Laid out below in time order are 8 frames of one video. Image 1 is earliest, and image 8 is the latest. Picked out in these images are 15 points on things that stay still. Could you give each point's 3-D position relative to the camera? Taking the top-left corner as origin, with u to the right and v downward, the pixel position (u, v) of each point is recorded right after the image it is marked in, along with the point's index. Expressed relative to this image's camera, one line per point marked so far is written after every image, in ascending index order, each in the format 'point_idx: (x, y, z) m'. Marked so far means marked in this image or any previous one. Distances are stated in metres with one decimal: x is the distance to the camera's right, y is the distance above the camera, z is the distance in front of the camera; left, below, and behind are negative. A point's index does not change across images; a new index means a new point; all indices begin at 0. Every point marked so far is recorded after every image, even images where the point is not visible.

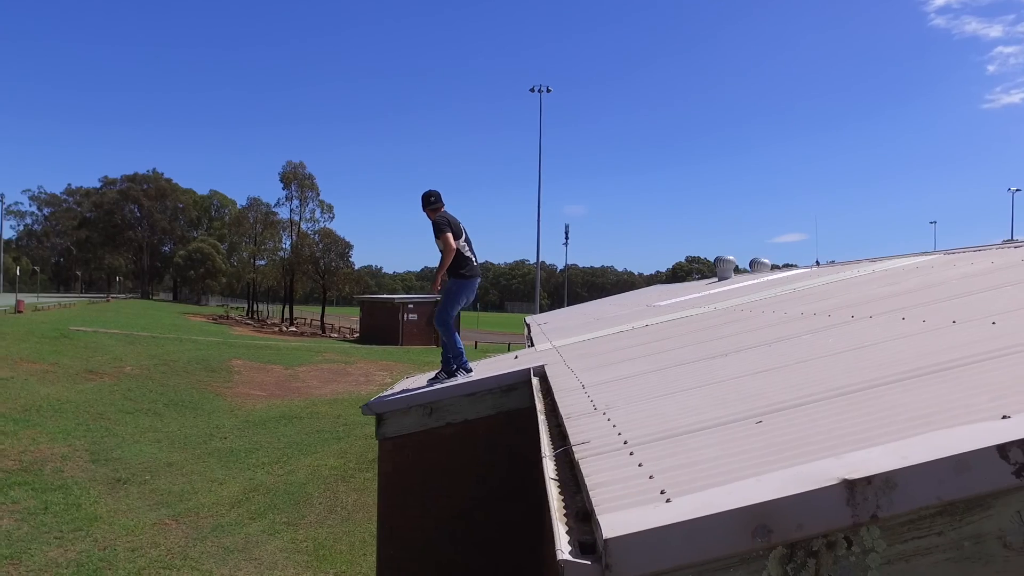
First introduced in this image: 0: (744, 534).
0: (+0.7, -0.8, +1.9) m
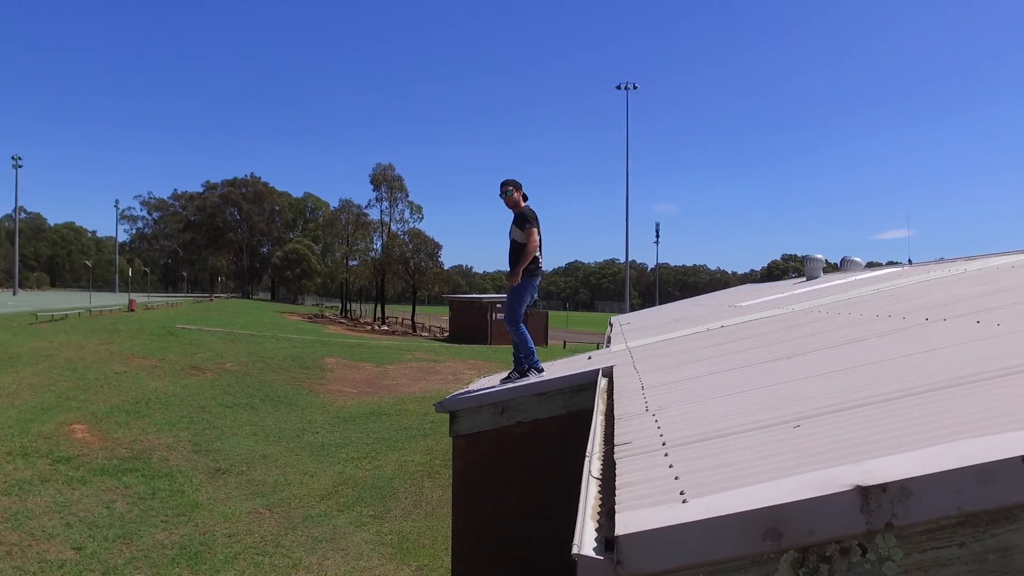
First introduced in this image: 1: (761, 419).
0: (+0.8, -0.8, +1.9) m
1: (+1.4, -0.7, +3.4) m
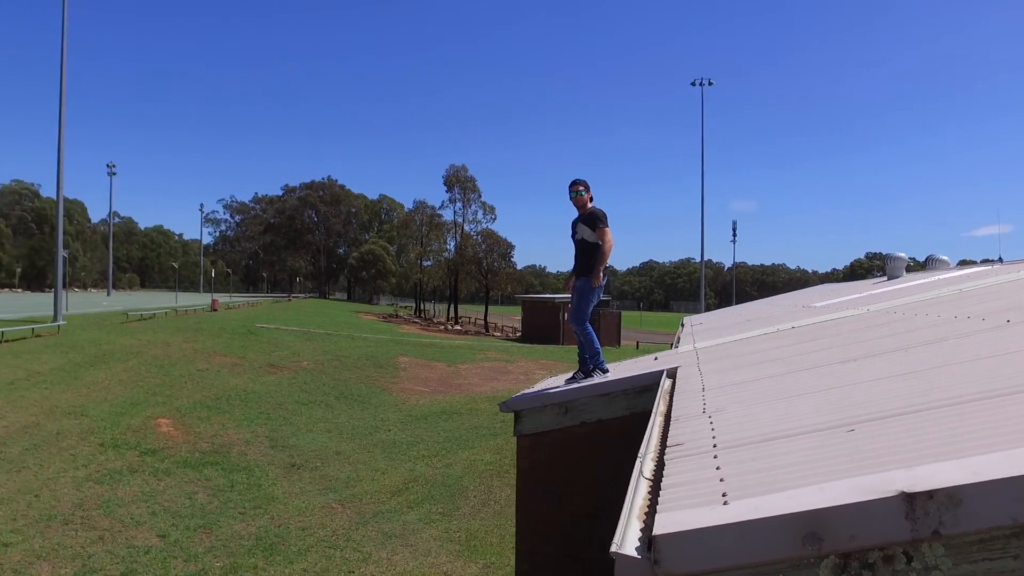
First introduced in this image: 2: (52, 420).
0: (+0.9, -0.8, +1.9) m
1: (+1.7, -0.7, +3.3) m
2: (-6.3, -2.0, +8.6) m
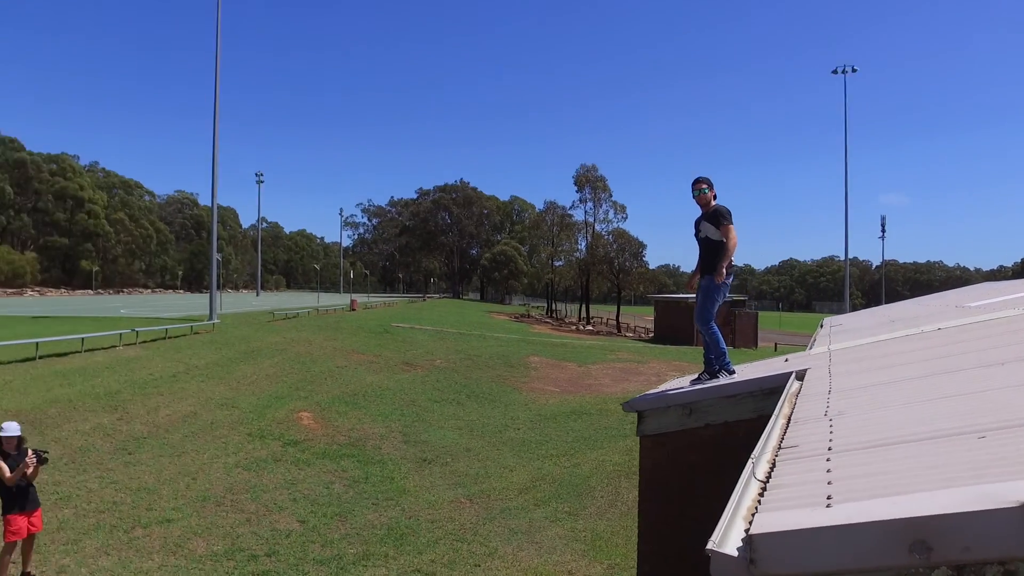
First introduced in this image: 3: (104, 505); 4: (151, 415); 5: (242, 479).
0: (+1.2, -0.8, +1.8) m
1: (+2.2, -0.7, +3.1) m
2: (-4.7, -1.9, +9.8) m
3: (-4.0, -2.2, +6.1) m
4: (-5.1, -1.9, +8.9) m
5: (-3.2, -2.4, +7.5) m
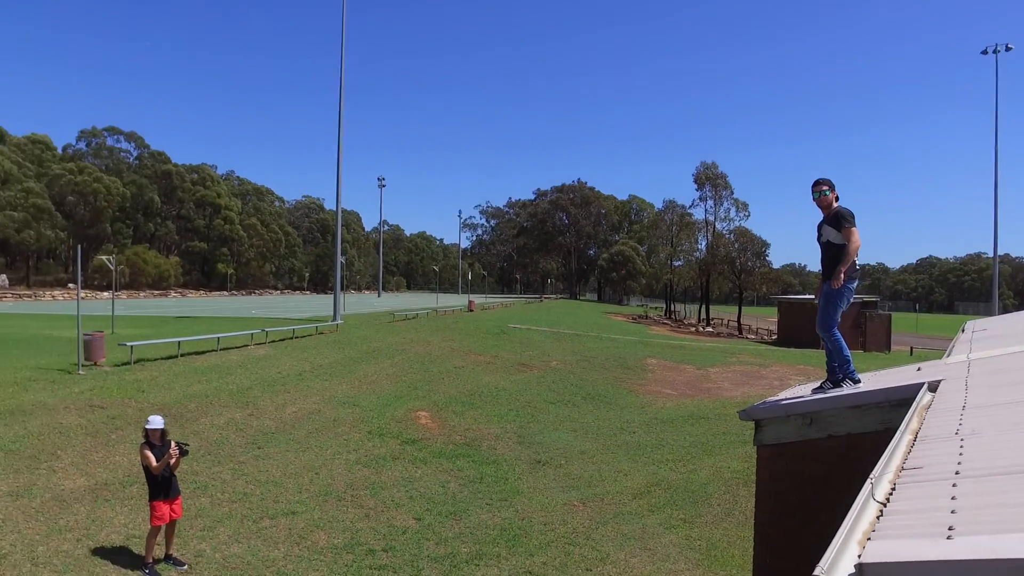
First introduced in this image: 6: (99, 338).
0: (+1.4, -0.9, +1.7) m
1: (+2.6, -0.8, +2.8) m
2: (-3.1, -2.0, +10.5) m
3: (-3.1, -2.3, +6.7) m
4: (-3.7, -2.0, +9.7) m
5: (-2.0, -2.5, +8.0) m
6: (-7.0, -0.9, +10.3) m
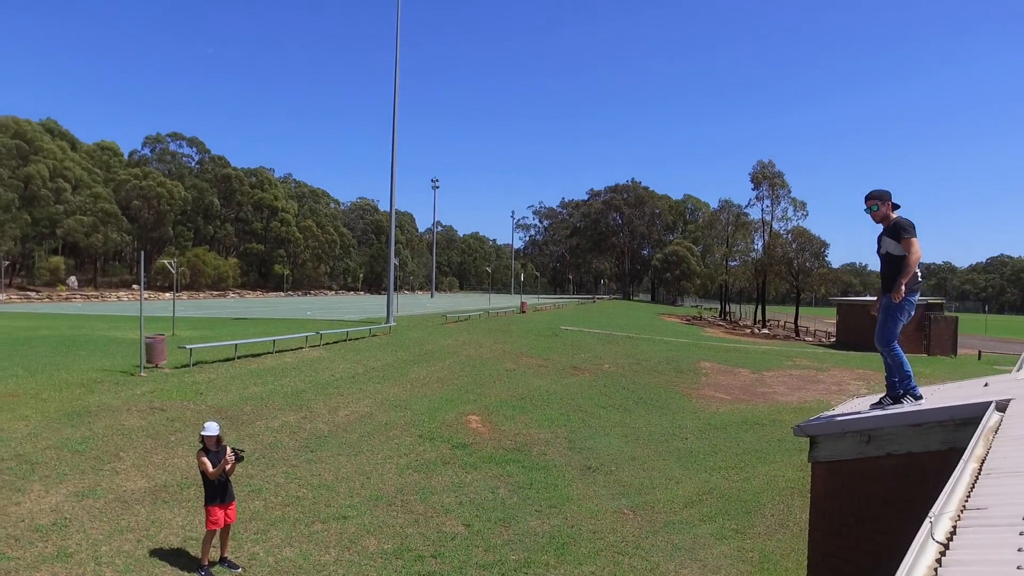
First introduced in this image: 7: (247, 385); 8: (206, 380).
0: (+1.5, -1.0, +1.5) m
1: (+2.8, -0.9, +2.5) m
2: (-2.3, -2.1, +10.6) m
3: (-2.5, -2.4, +6.9) m
4: (-2.9, -2.0, +9.8) m
5: (-1.4, -2.5, +8.0) m
6: (-6.2, -0.9, +10.7) m
7: (-4.5, -1.7, +10.4) m
8: (-5.1, -1.6, +10.1) m
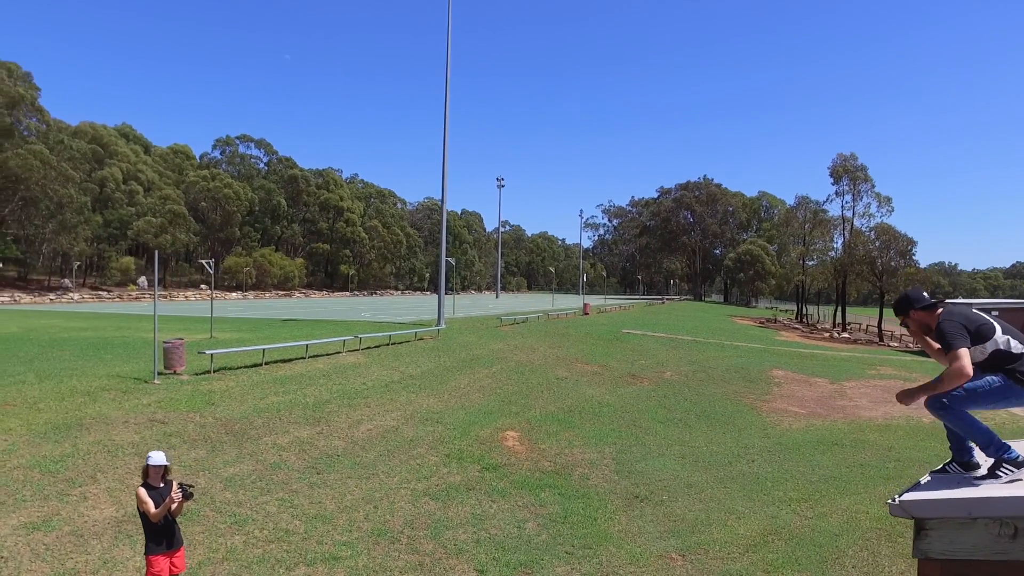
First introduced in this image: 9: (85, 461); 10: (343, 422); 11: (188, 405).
0: (+1.1, -1.0, +0.2) m
1: (+2.5, -1.0, +1.1) m
2: (-1.7, -2.2, +9.7) m
3: (-2.3, -2.4, +6.0) m
4: (-2.4, -2.1, +9.0) m
5: (-1.0, -2.6, +7.0) m
6: (-5.6, -0.9, +10.2) m
7: (-3.9, -1.7, +9.7) m
8: (-4.5, -1.6, +9.5) m
9: (-4.4, -1.8, +6.3) m
10: (-2.6, -2.0, +9.2) m
11: (-4.6, -1.6, +8.7) m
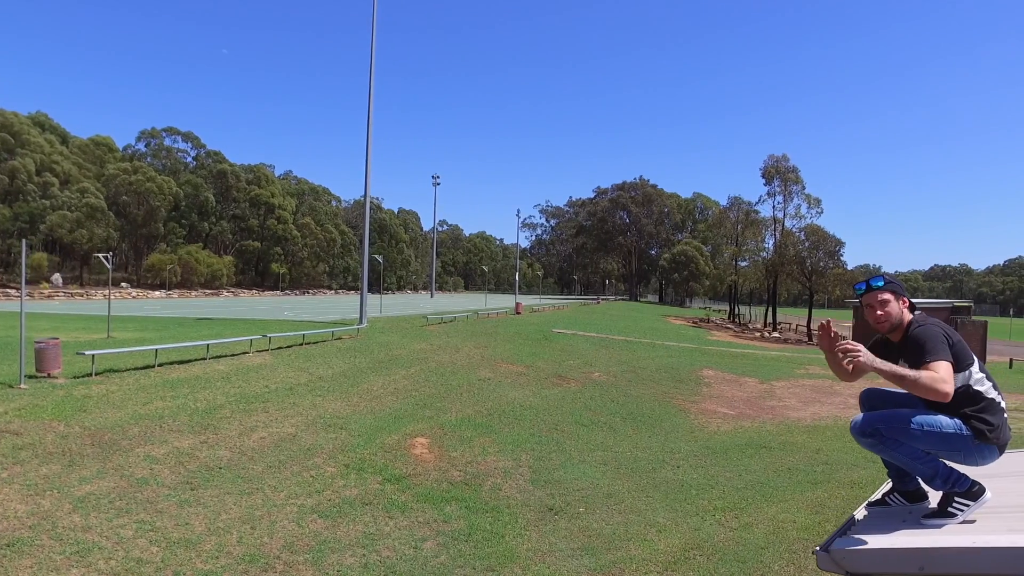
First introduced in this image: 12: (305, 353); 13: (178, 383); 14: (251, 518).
0: (+0.6, -1.0, -0.3) m
1: (+1.9, -0.9, +0.7) m
2: (-3.0, -2.1, +8.9) m
3: (-3.3, -2.4, +5.2) m
4: (-3.7, -2.0, +8.2) m
5: (-2.1, -2.5, +6.4) m
6: (-6.9, -0.9, +9.2) m
7: (-5.2, -1.6, +8.8) m
8: (-5.8, -1.5, +8.6) m
9: (-5.4, -1.7, +5.3) m
10: (-3.9, -2.0, +8.4) m
11: (-5.9, -1.6, +7.7) m
12: (-4.6, -1.5, +13.5) m
13: (-5.3, -1.5, +9.7) m
14: (-2.8, -2.4, +6.4) m
